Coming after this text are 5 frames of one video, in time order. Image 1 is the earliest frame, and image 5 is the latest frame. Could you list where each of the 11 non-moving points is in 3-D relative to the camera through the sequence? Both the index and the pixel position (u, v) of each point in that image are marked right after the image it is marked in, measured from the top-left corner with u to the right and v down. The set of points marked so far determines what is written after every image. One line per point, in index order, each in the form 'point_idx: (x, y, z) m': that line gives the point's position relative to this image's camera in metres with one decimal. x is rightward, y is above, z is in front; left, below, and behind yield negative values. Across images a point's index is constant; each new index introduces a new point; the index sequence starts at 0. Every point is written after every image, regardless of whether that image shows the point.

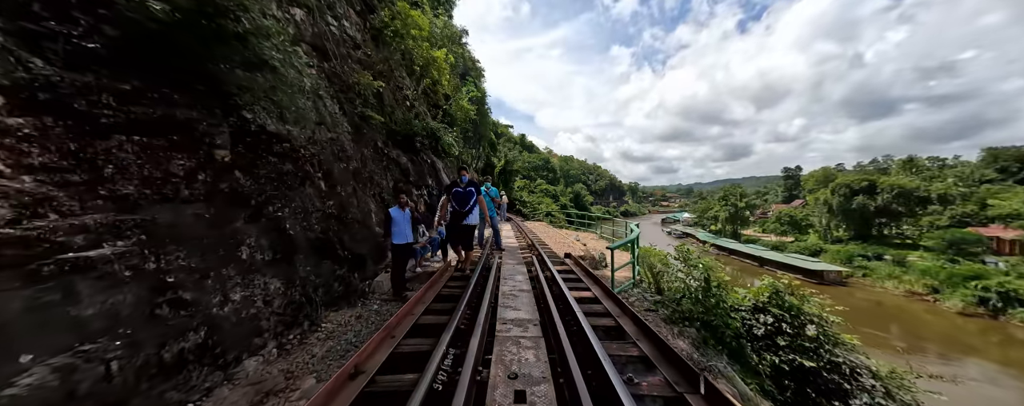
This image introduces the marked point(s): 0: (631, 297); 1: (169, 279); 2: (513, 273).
0: (+2.0, -1.6, +4.9) m
1: (-3.0, -0.7, +2.6) m
2: (0.0, -1.2, +4.8) m
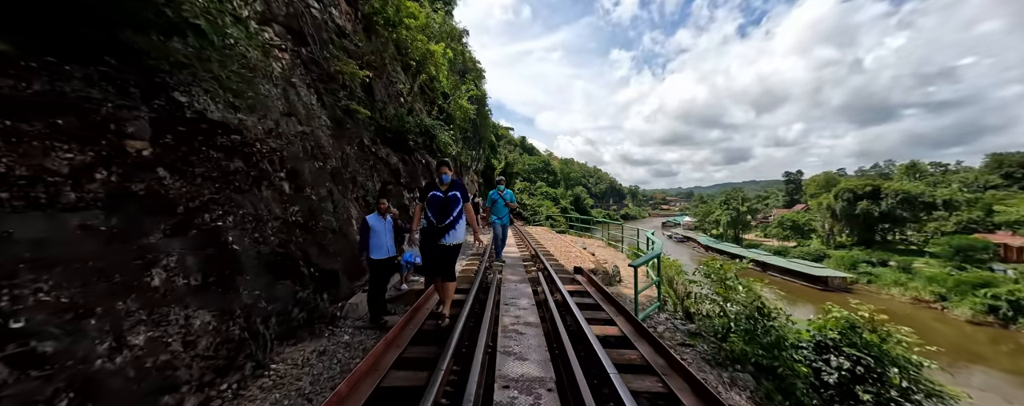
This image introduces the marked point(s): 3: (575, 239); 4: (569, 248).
0: (+2.0, -1.7, +4.0) m
1: (-3.0, -0.7, +1.7) m
2: (+0.1, -1.3, +4.0) m
3: (+2.8, -1.6, +13.0) m
4: (+1.8, -1.5, +9.5) m
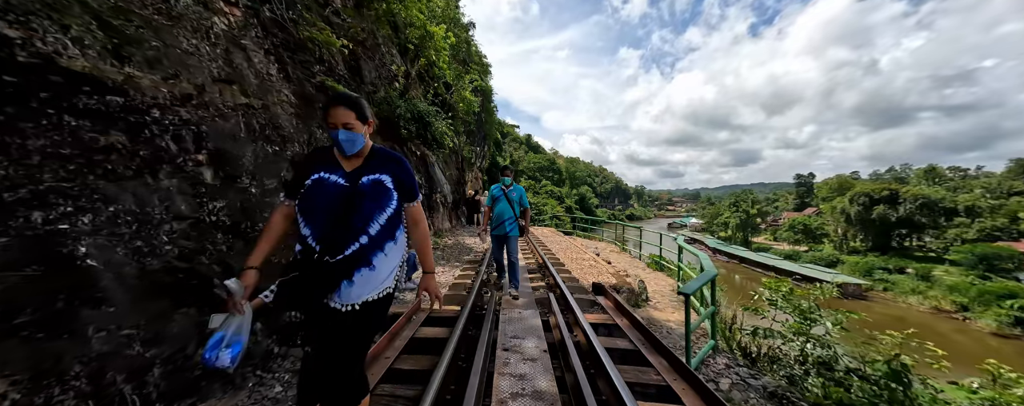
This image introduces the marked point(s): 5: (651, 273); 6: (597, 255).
0: (+2.0, -1.7, +2.8) m
1: (-3.0, -0.7, +0.7) m
2: (+0.1, -1.3, +2.9) m
3: (+2.9, -1.6, +11.8) m
4: (+1.9, -1.5, +8.3) m
5: (+3.4, -1.8, +7.2) m
6: (+2.6, -1.6, +8.9) m
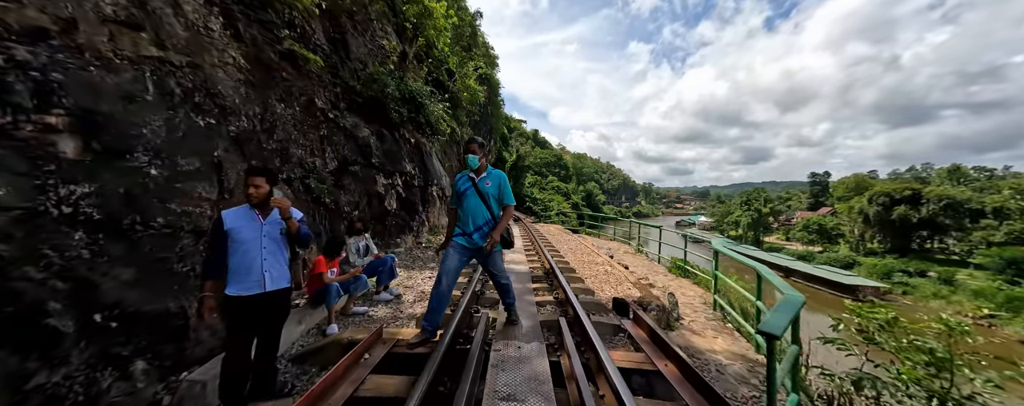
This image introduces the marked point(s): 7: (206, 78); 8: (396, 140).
0: (+2.0, -1.7, +1.9) m
1: (-3.0, -0.6, -0.2) m
2: (0.0, -1.2, +1.9) m
3: (+3.0, -1.4, +10.8) m
4: (+2.0, -1.4, +7.4) m
5: (+3.5, -1.7, +6.2) m
6: (+2.7, -1.5, +7.9) m
7: (-3.4, +1.4, +3.2) m
8: (-2.9, +1.6, +7.4) m
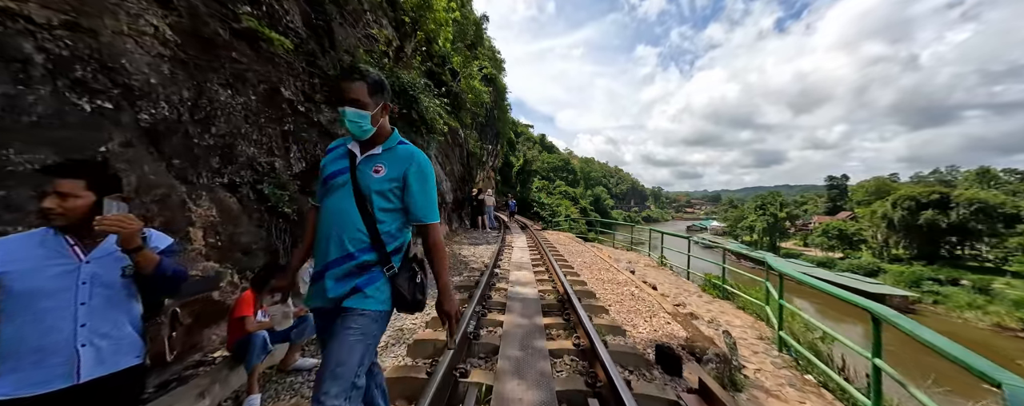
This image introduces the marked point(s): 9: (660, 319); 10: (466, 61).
0: (+2.0, -1.7, +0.8) m
1: (-3.1, -0.6, -1.1) m
2: (0.0, -1.3, +0.9) m
3: (+3.3, -1.6, +9.7) m
4: (+2.1, -1.5, +6.3) m
5: (+3.6, -1.8, +5.1) m
6: (+2.8, -1.6, +6.8) m
7: (-3.4, +1.3, +2.4) m
8: (-2.8, +1.4, +6.5) m
9: (+1.9, -1.4, +3.6) m
10: (-2.4, +7.8, +15.9) m
